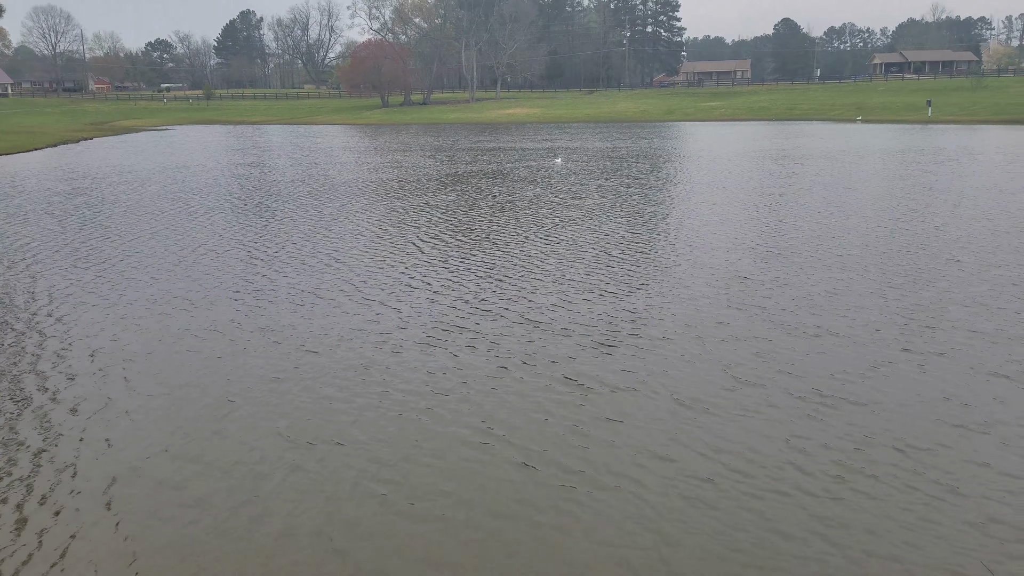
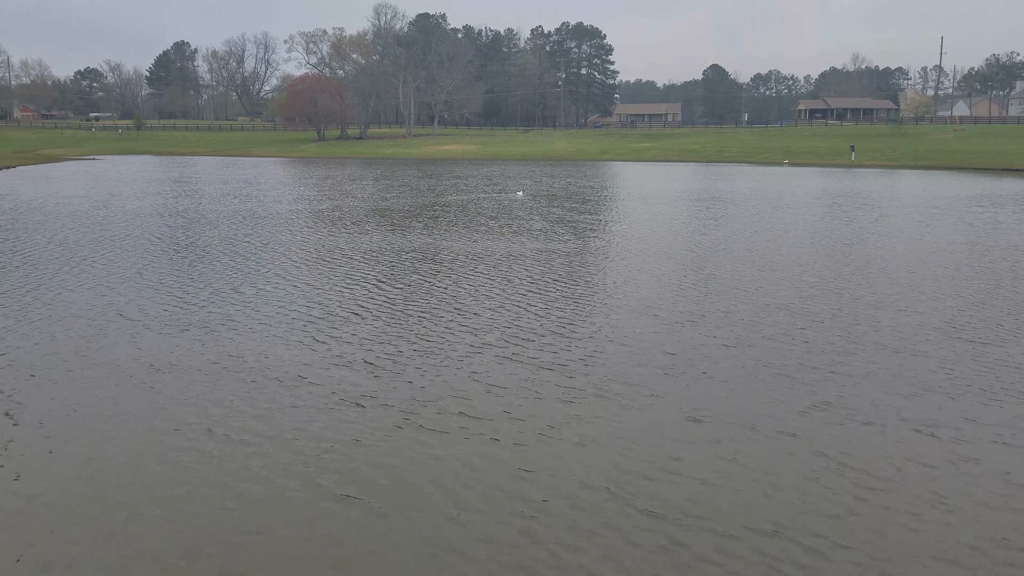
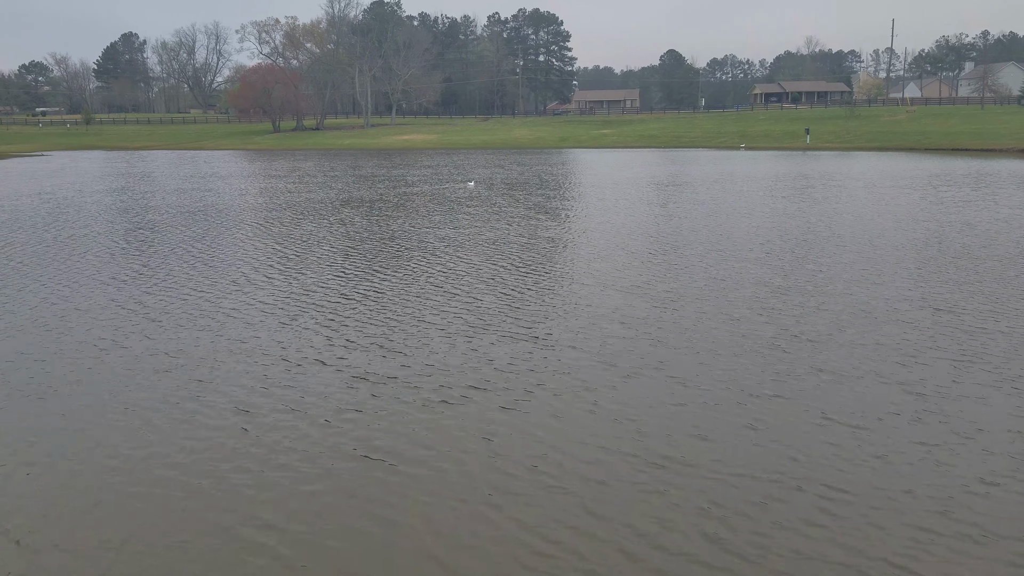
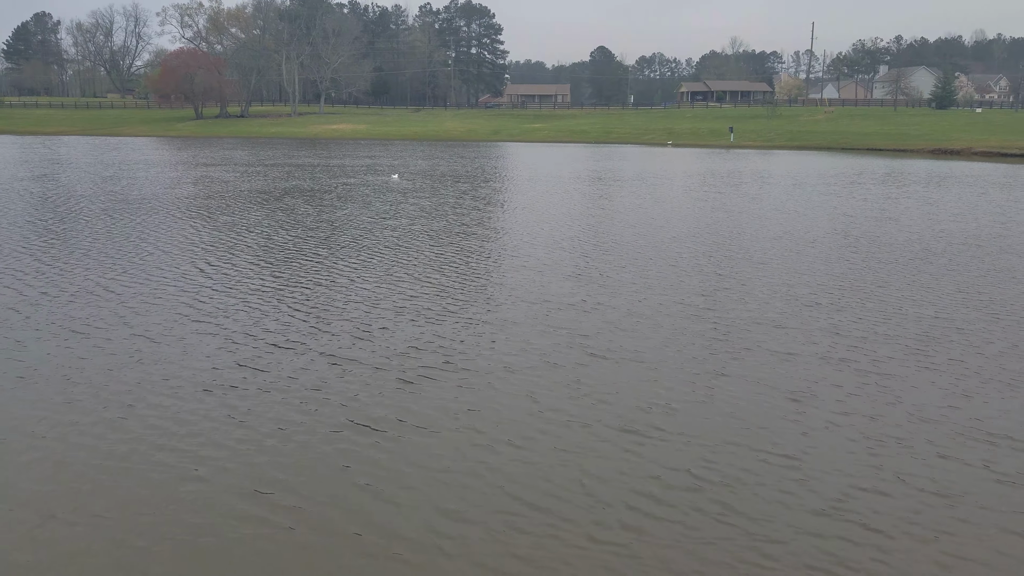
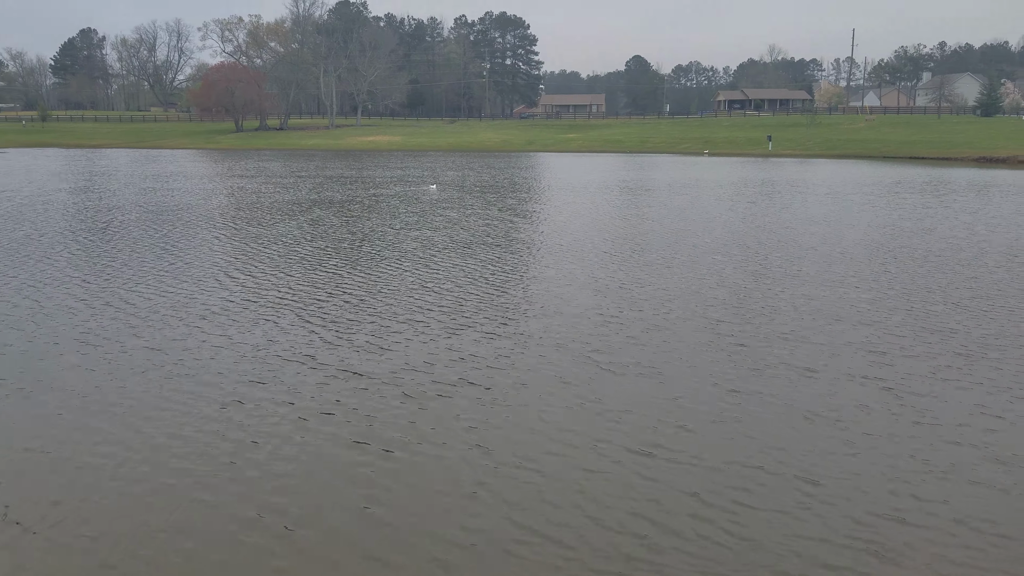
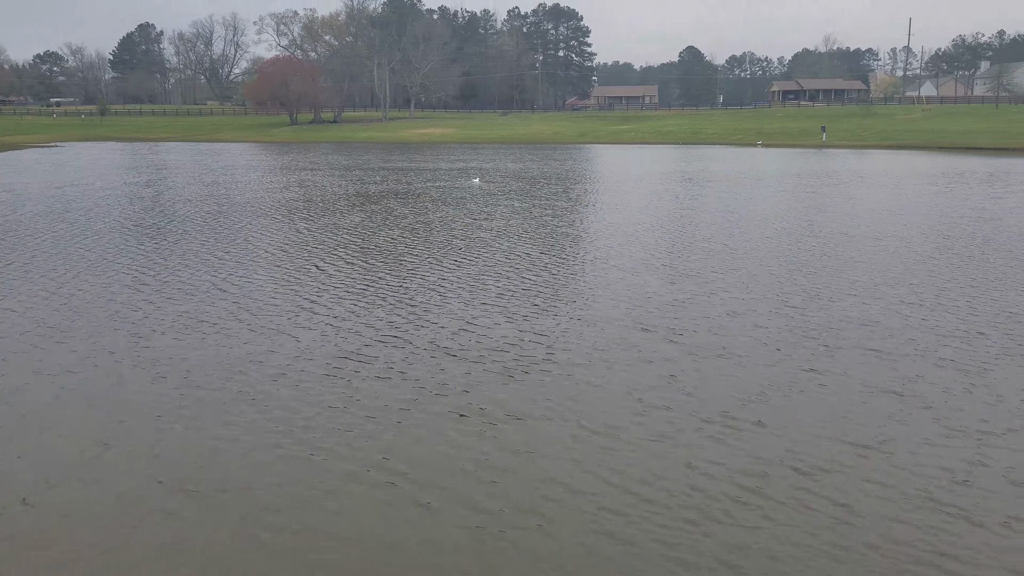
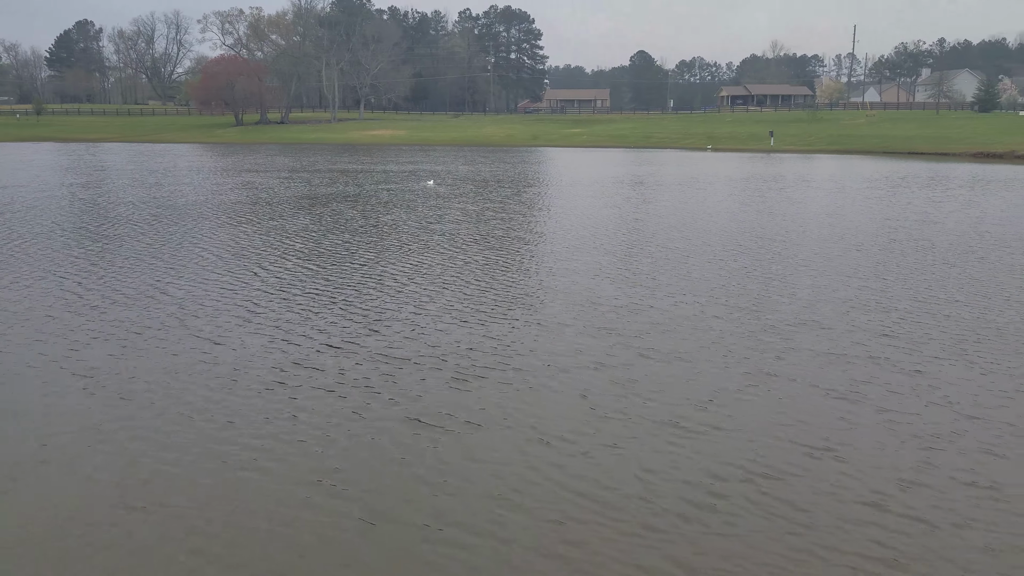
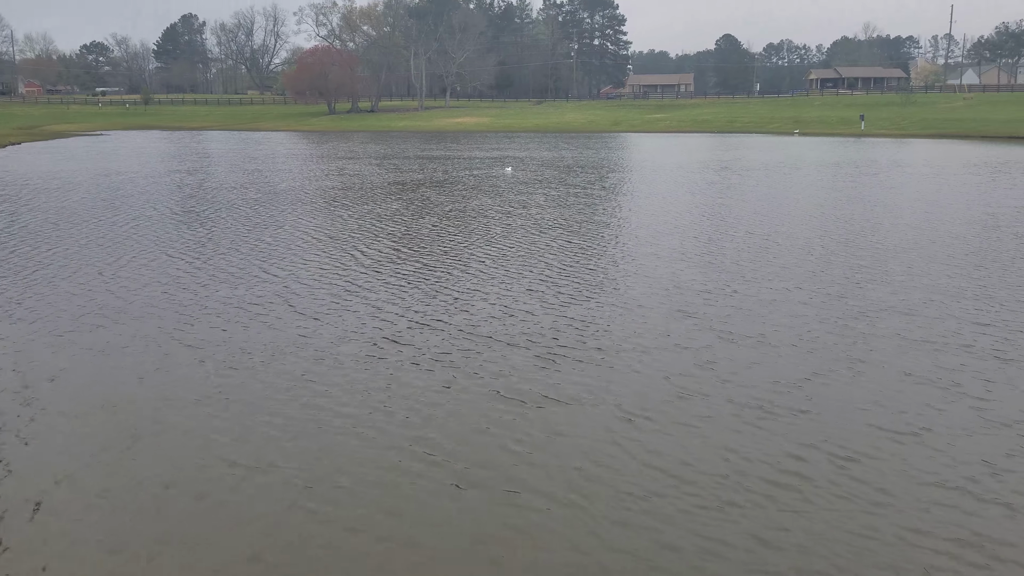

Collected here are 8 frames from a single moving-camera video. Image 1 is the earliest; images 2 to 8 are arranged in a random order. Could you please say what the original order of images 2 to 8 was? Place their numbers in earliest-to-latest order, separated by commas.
8, 6, 7, 4, 5, 3, 2
